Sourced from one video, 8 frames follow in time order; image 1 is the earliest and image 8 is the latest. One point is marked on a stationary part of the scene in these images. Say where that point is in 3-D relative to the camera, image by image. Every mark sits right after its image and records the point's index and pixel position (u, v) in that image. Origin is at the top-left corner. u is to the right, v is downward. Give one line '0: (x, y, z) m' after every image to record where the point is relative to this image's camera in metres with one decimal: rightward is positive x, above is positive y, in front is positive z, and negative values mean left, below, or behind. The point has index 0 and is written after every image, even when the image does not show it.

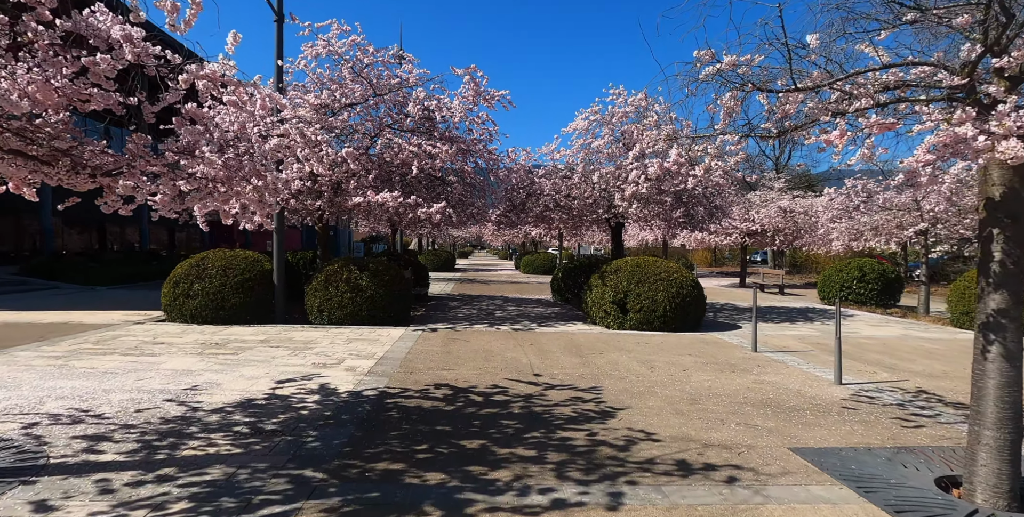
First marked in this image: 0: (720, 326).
0: (+4.0, -1.3, +11.7) m
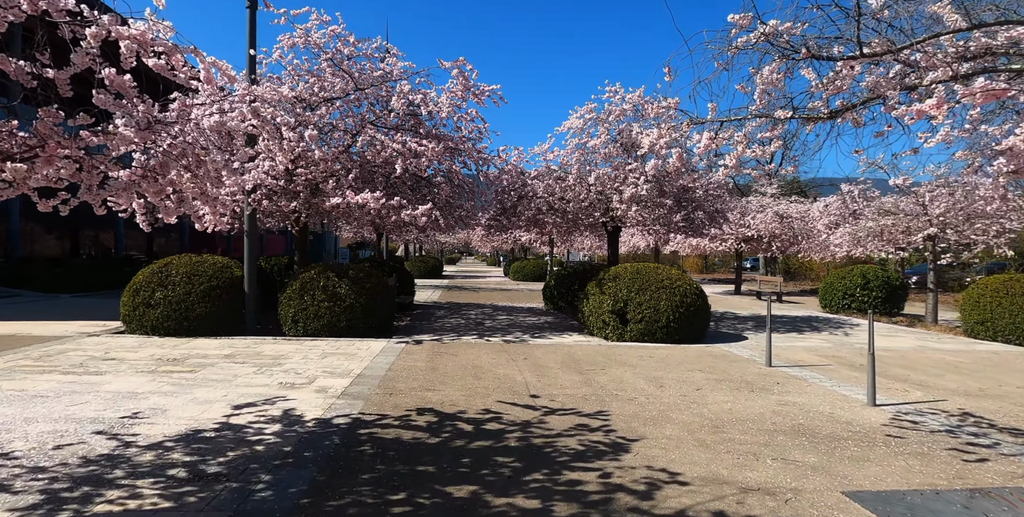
0: (+3.8, -1.4, +10.9) m
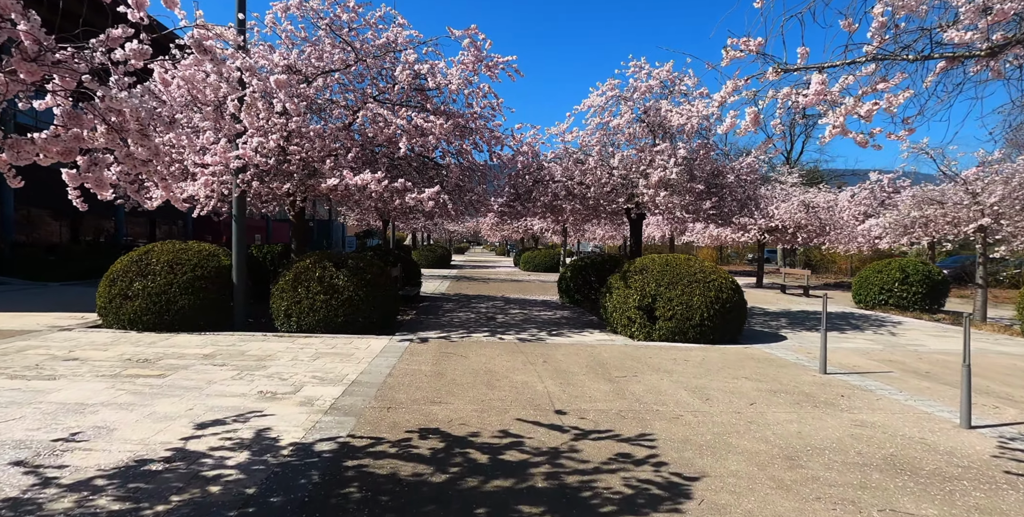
0: (+4.1, -1.3, +9.9) m
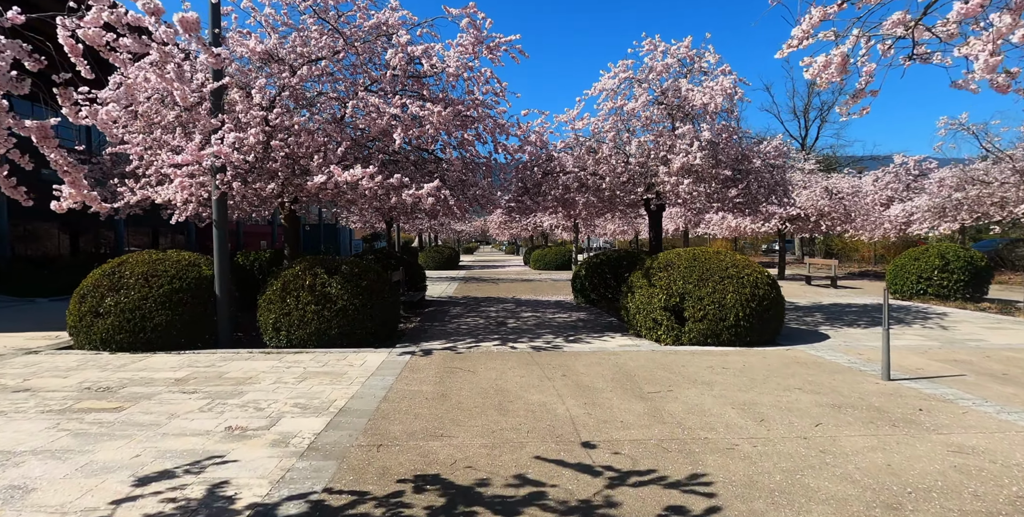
0: (+4.3, -1.1, +8.9) m
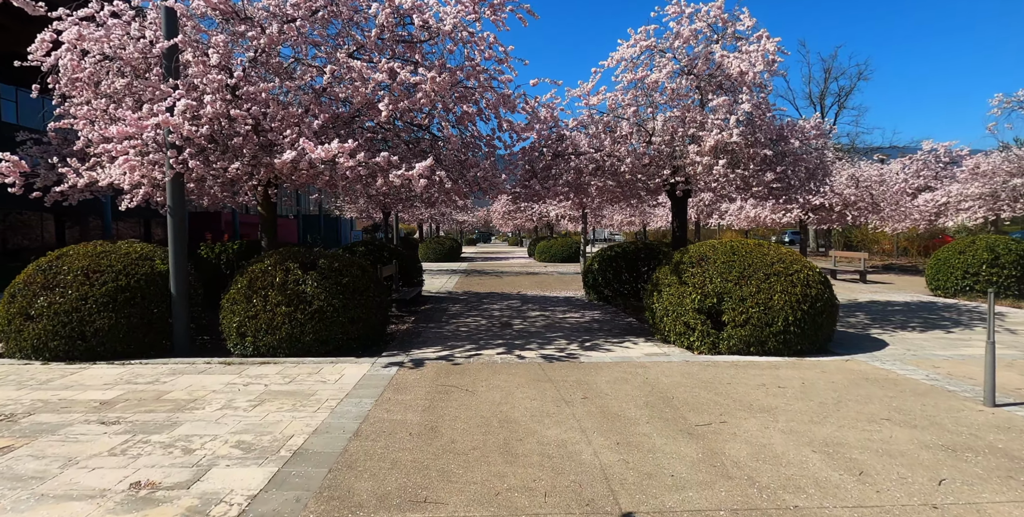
0: (+4.4, -1.1, +7.7) m
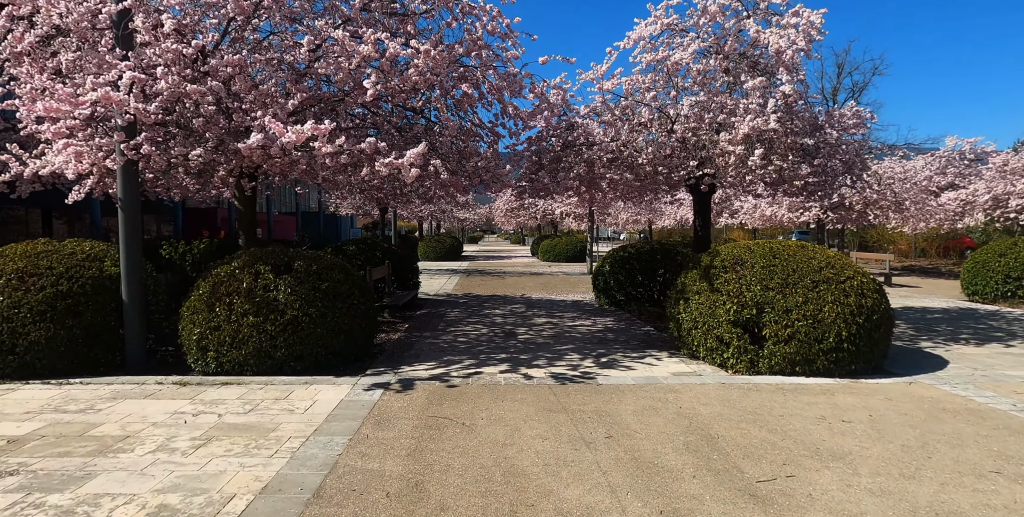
0: (+4.4, -1.1, +6.7) m
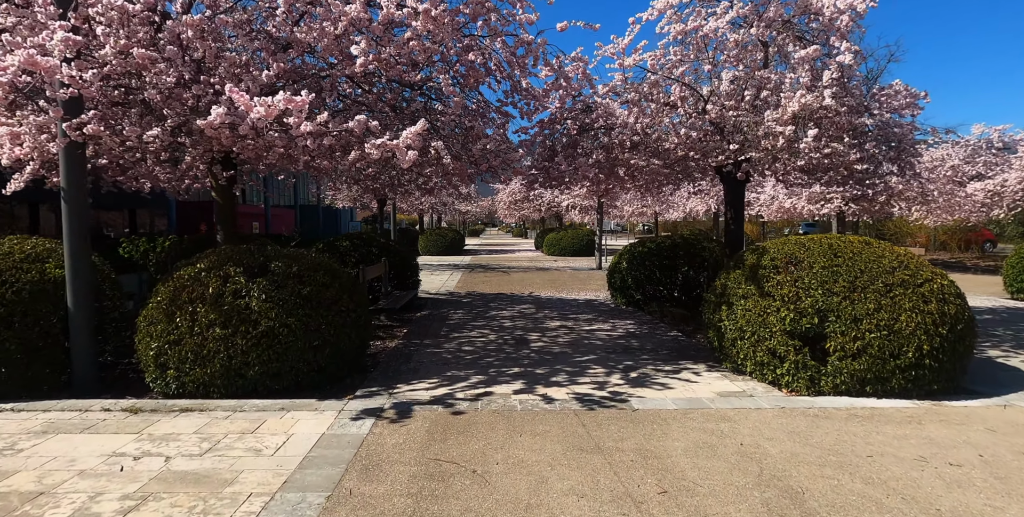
0: (+4.5, -1.1, +5.8) m
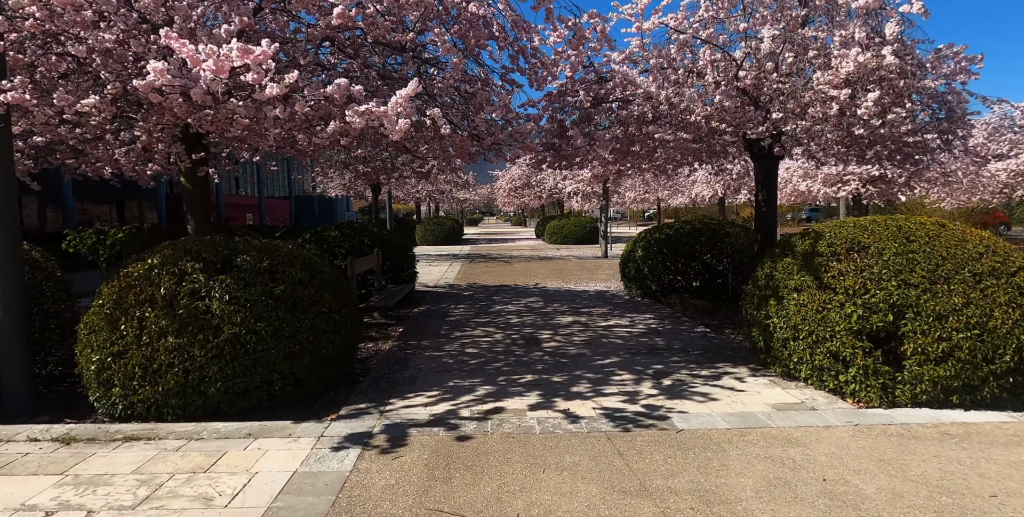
0: (+4.6, -0.9, +4.9) m
